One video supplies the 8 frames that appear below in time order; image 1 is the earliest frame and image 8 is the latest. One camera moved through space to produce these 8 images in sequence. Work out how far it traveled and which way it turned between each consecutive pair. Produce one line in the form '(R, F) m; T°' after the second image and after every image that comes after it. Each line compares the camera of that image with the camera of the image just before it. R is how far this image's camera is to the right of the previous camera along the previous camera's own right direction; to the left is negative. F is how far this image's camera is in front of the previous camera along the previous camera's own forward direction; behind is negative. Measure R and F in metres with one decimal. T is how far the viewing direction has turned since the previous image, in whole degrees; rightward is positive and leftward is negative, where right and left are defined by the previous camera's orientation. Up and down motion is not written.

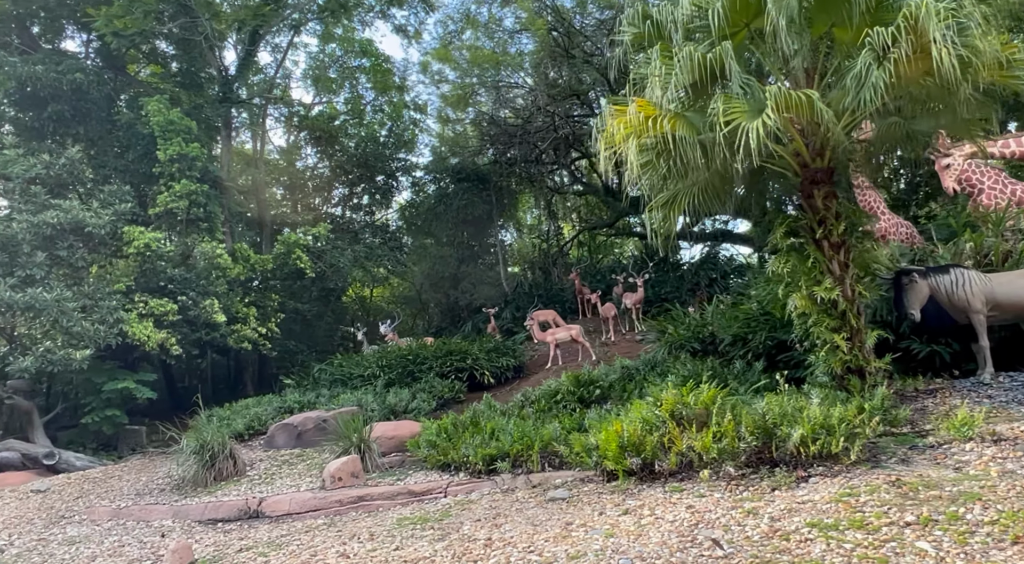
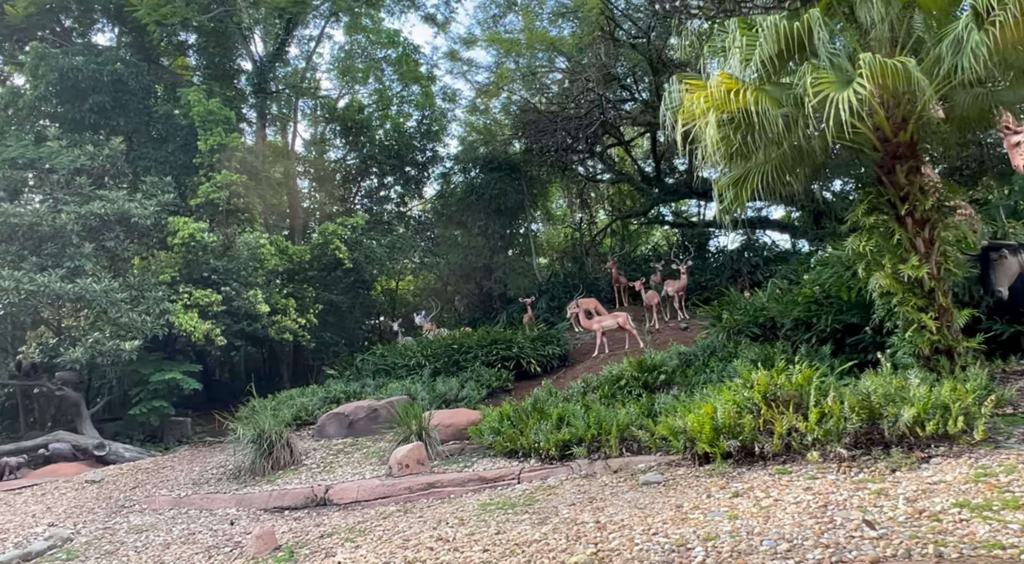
(-0.5, +0.1) m; -1°
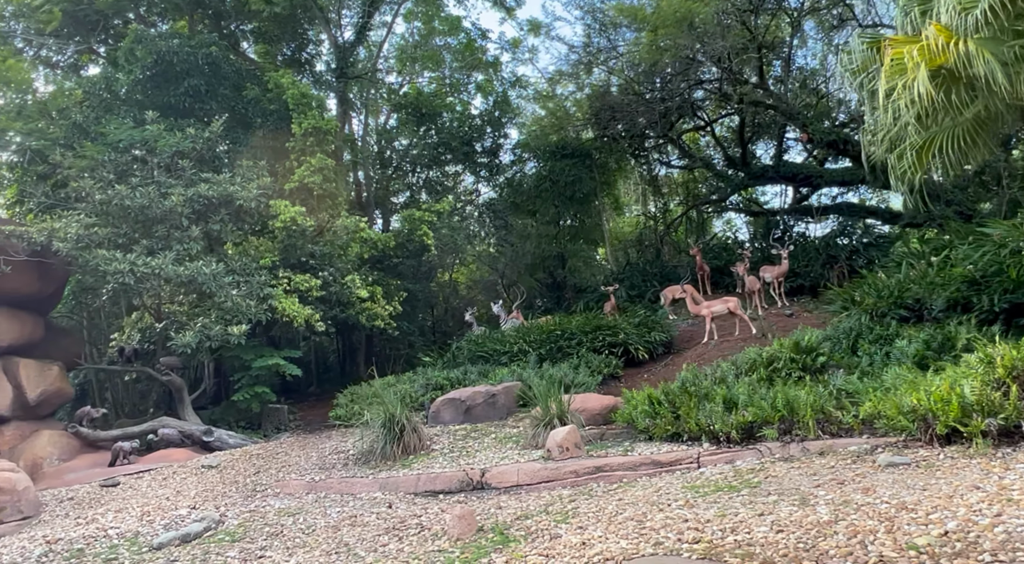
(-1.3, +0.3) m; -2°
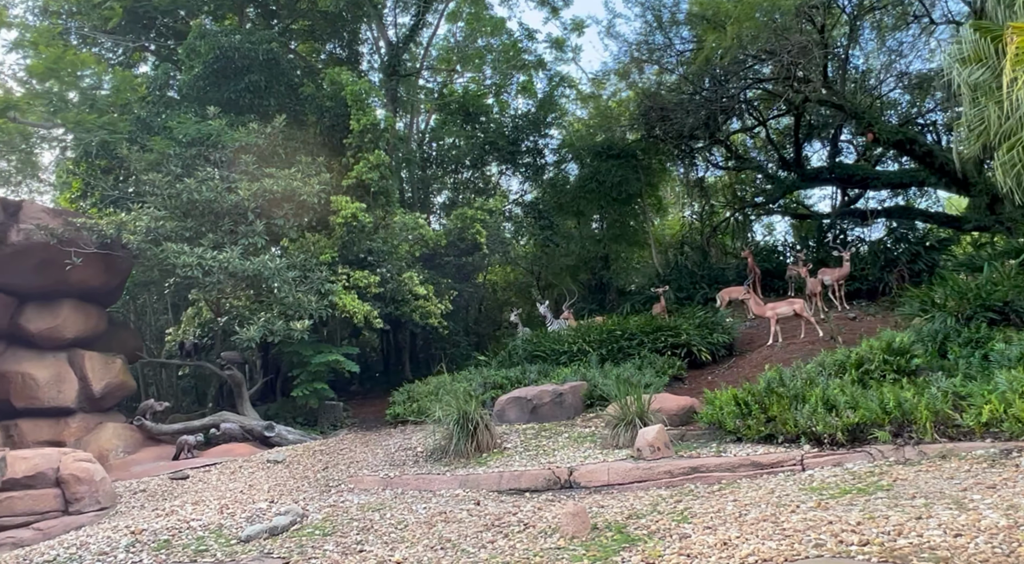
(-0.6, +0.1) m; -2°
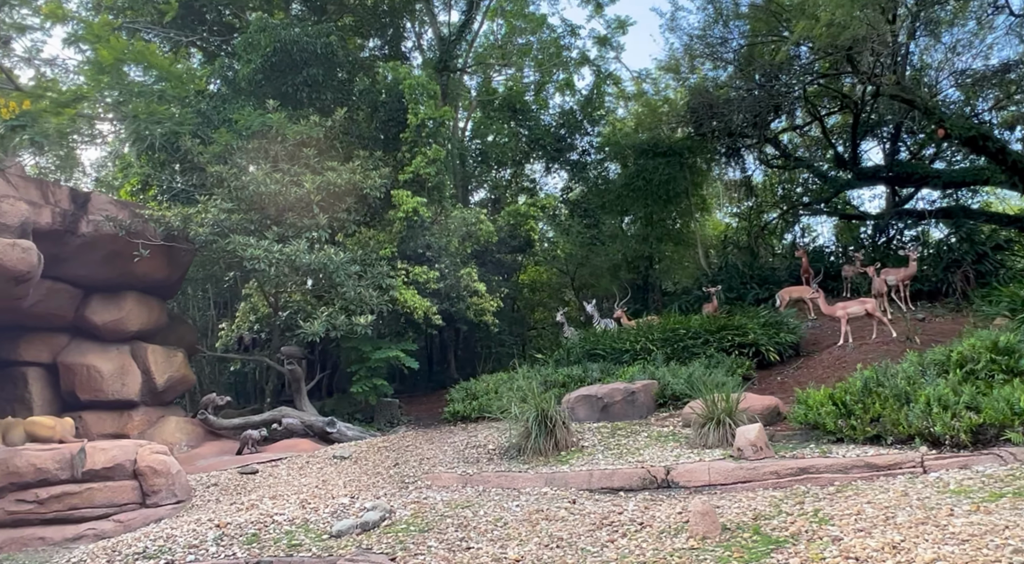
(-0.7, +0.2) m; -2°
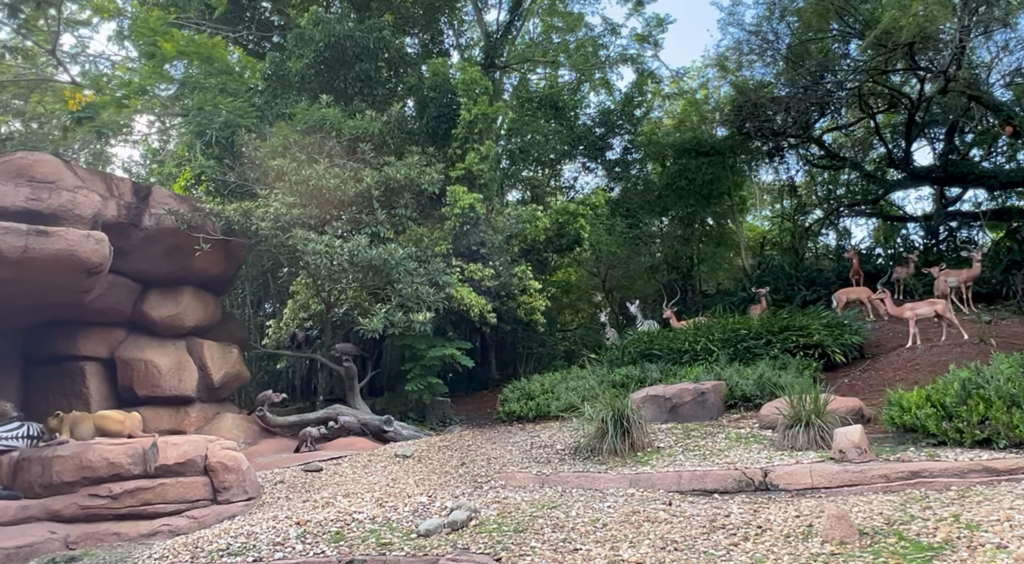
(-0.7, +0.2) m; -1°
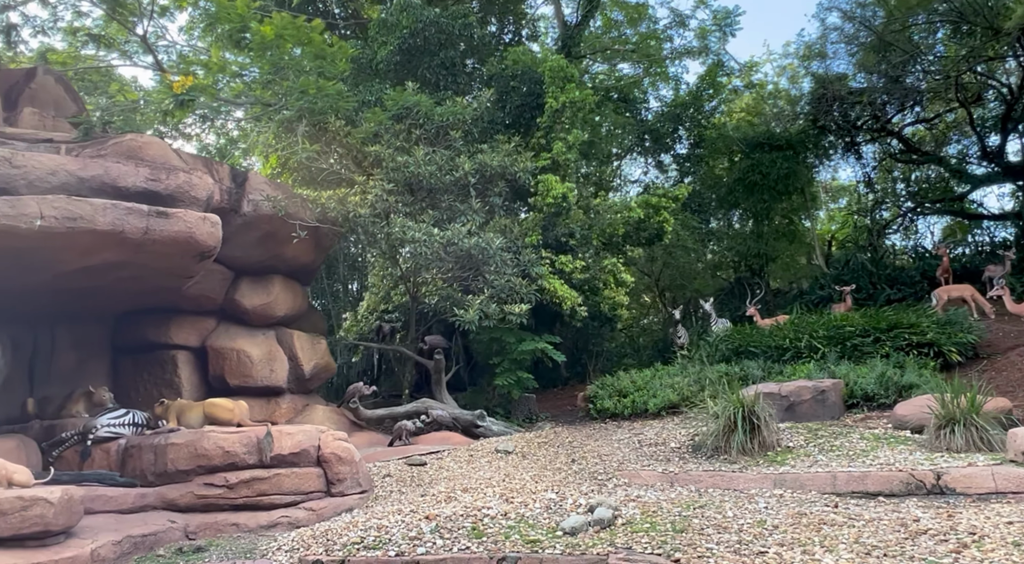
(-1.0, +0.3) m; -2°
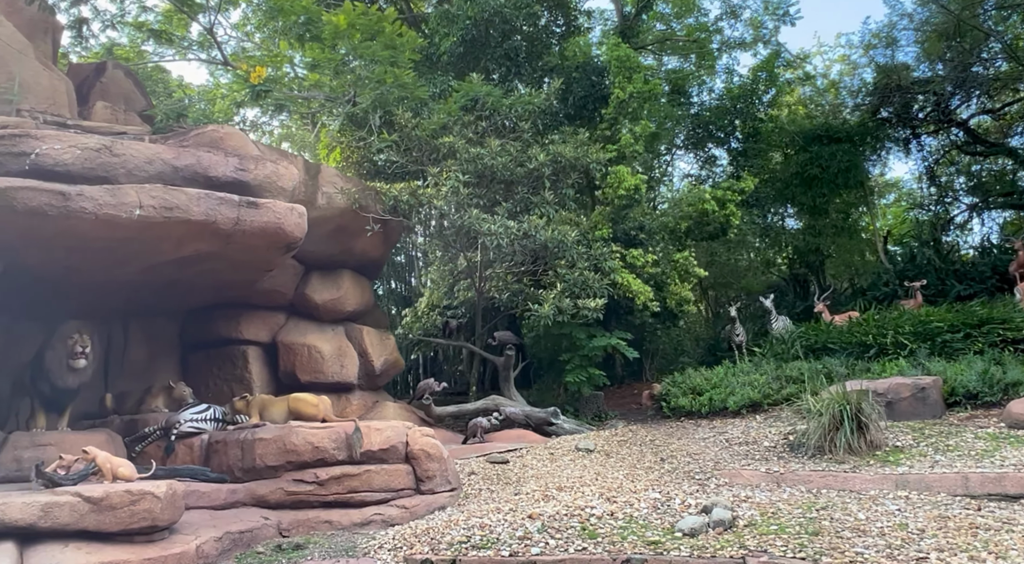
(-0.7, +0.2) m; -2°
